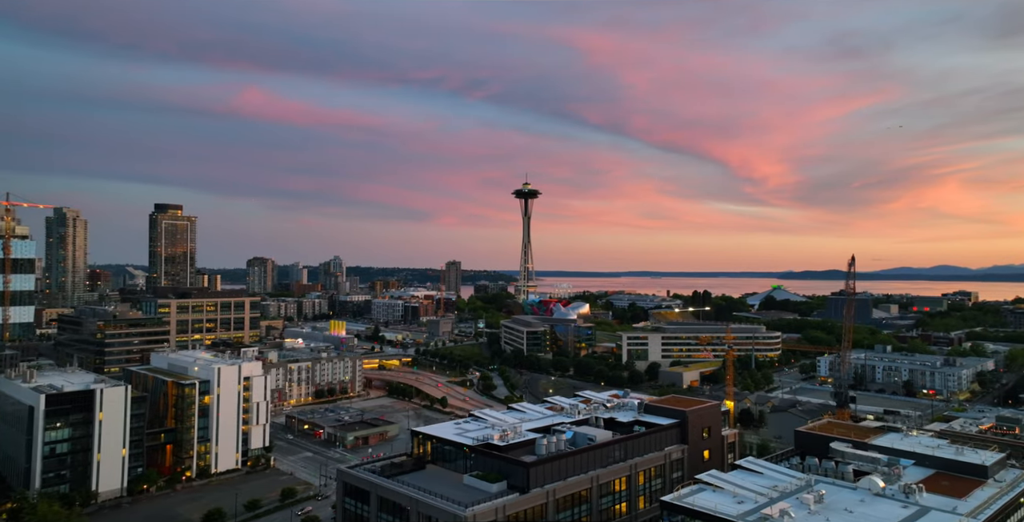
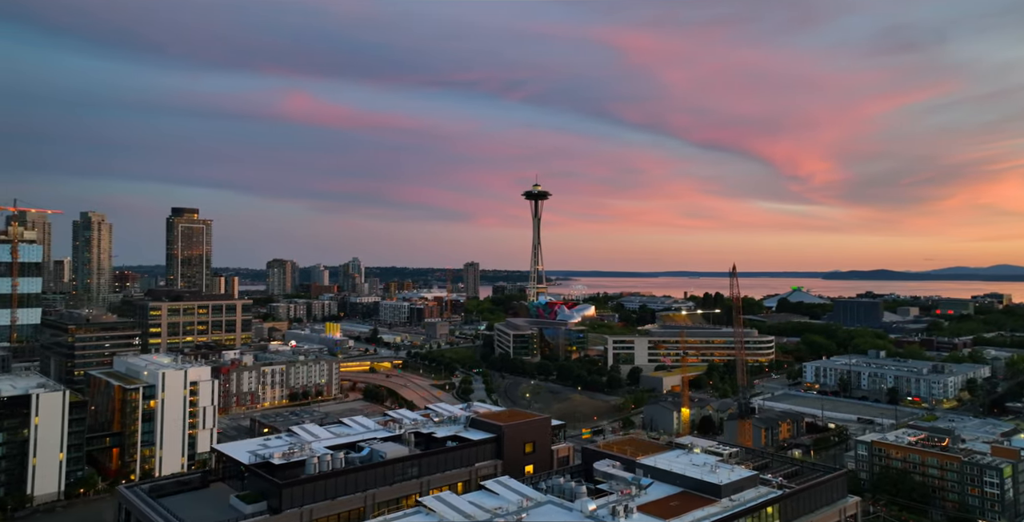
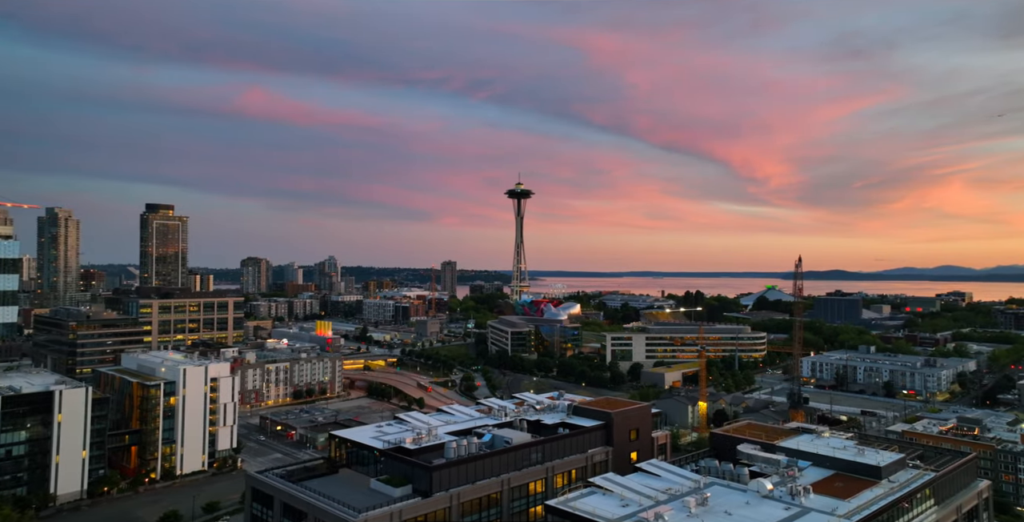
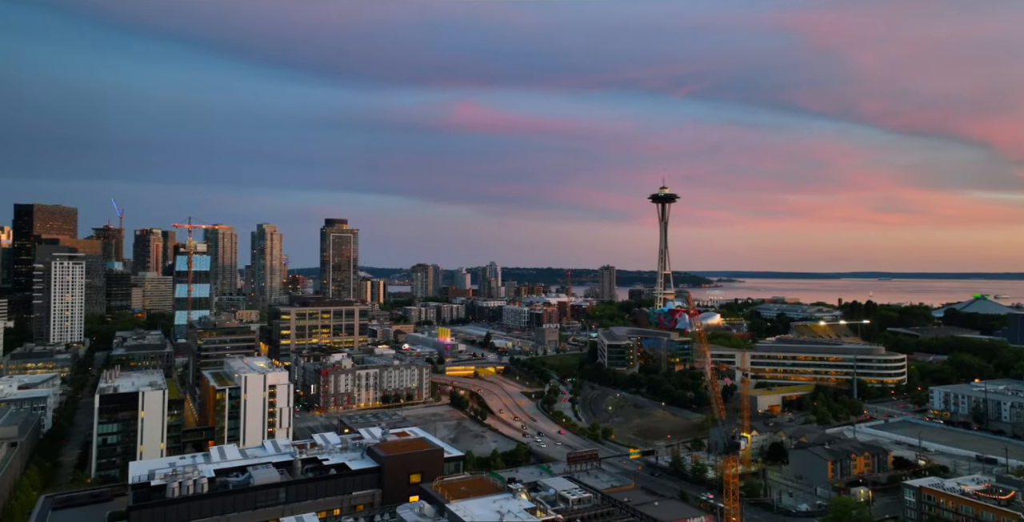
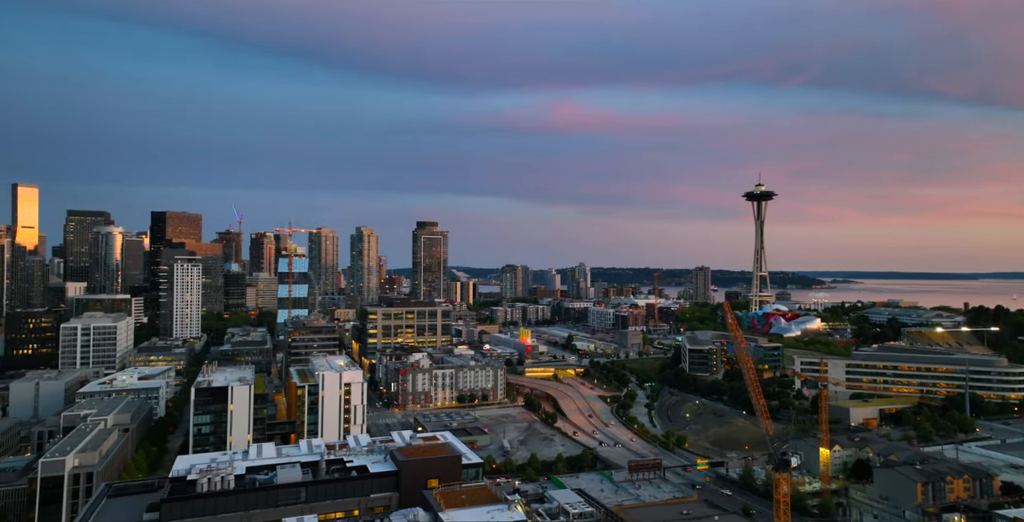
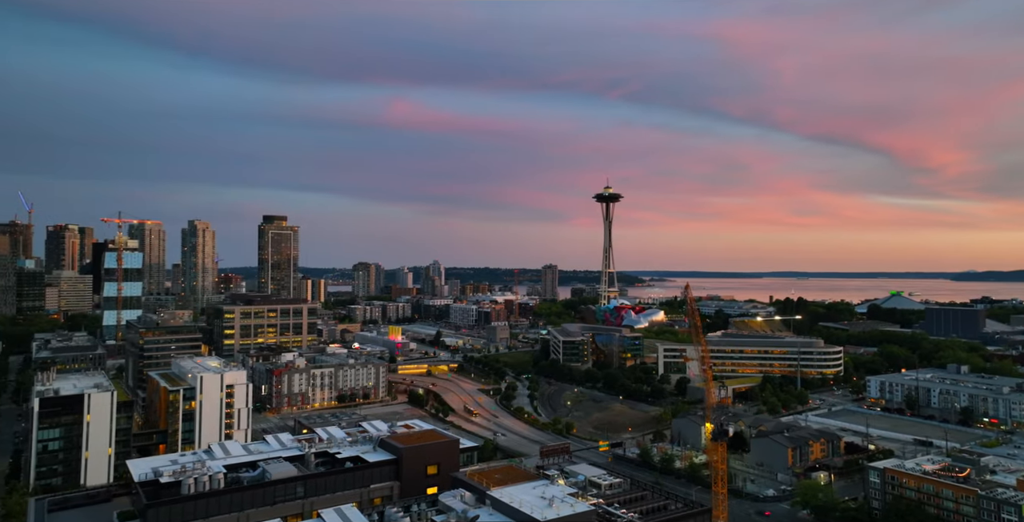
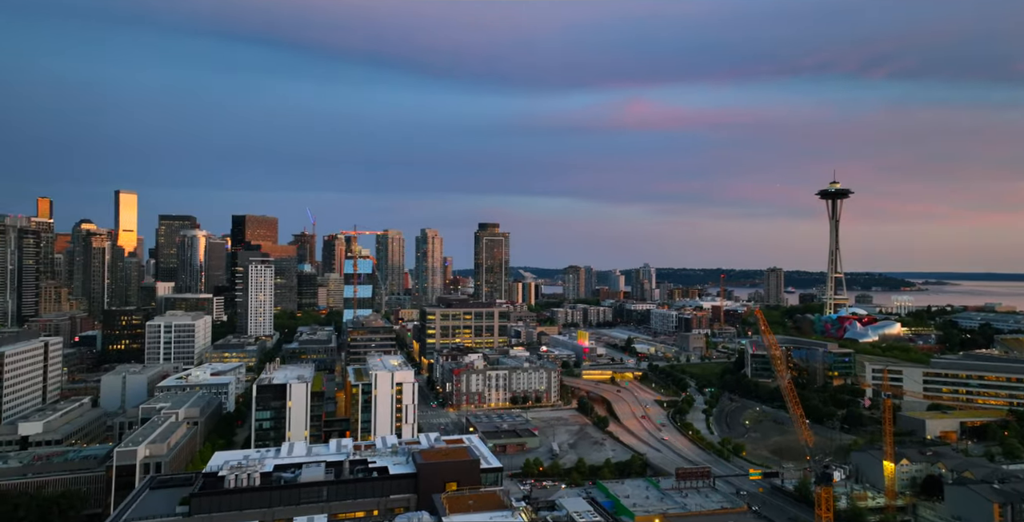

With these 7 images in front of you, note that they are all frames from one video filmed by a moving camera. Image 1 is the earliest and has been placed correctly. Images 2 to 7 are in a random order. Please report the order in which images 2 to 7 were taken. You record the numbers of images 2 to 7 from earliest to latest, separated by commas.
3, 2, 6, 4, 5, 7
